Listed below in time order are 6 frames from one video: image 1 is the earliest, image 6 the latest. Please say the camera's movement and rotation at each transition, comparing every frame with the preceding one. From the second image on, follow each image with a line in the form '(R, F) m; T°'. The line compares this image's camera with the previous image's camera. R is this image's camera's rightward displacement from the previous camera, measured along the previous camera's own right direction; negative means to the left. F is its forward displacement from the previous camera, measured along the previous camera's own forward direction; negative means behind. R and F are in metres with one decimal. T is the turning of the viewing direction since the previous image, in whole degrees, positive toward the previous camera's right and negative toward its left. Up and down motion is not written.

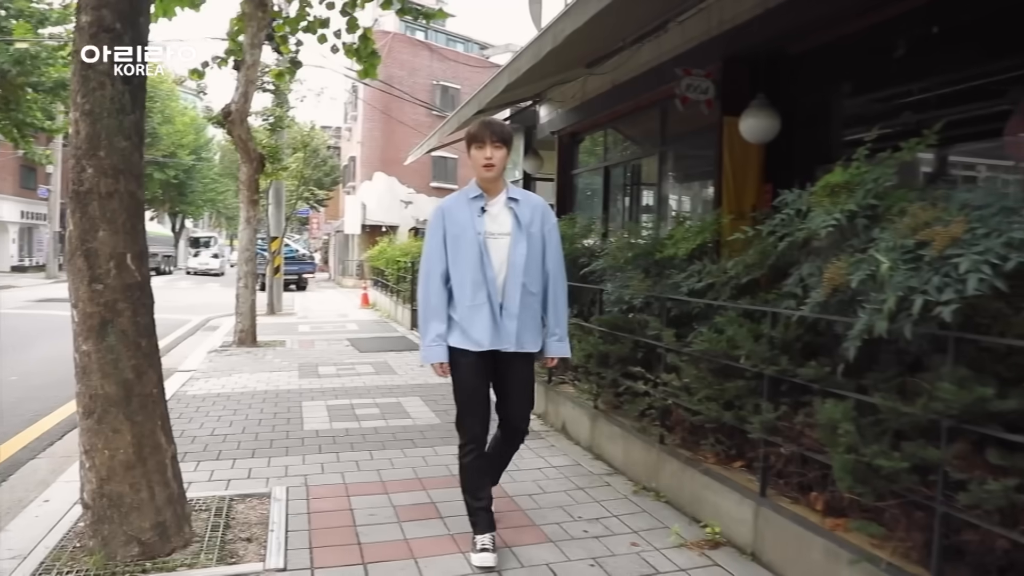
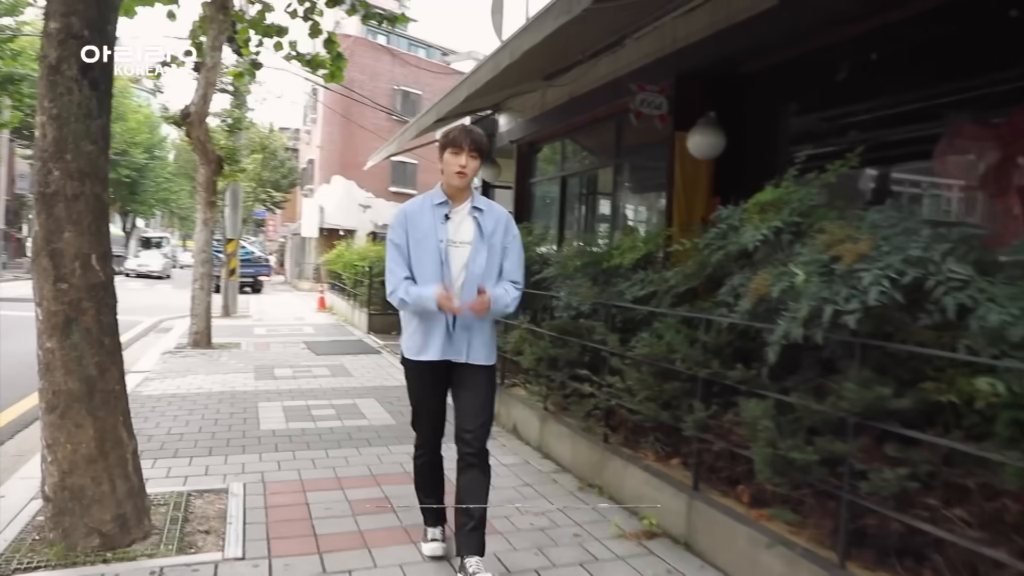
(0.0, -0.2) m; +3°
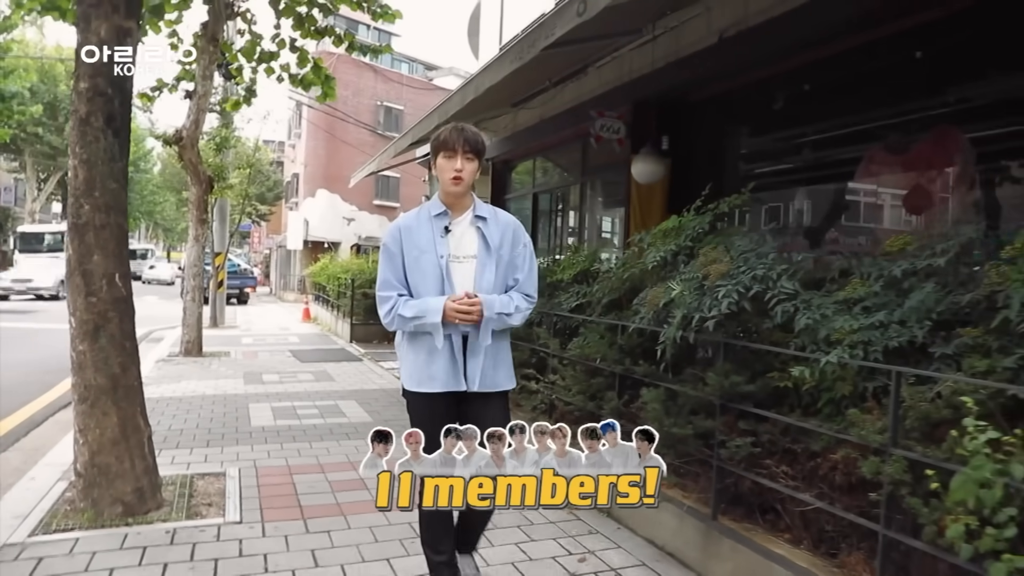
(+0.2, -0.7) m; +1°
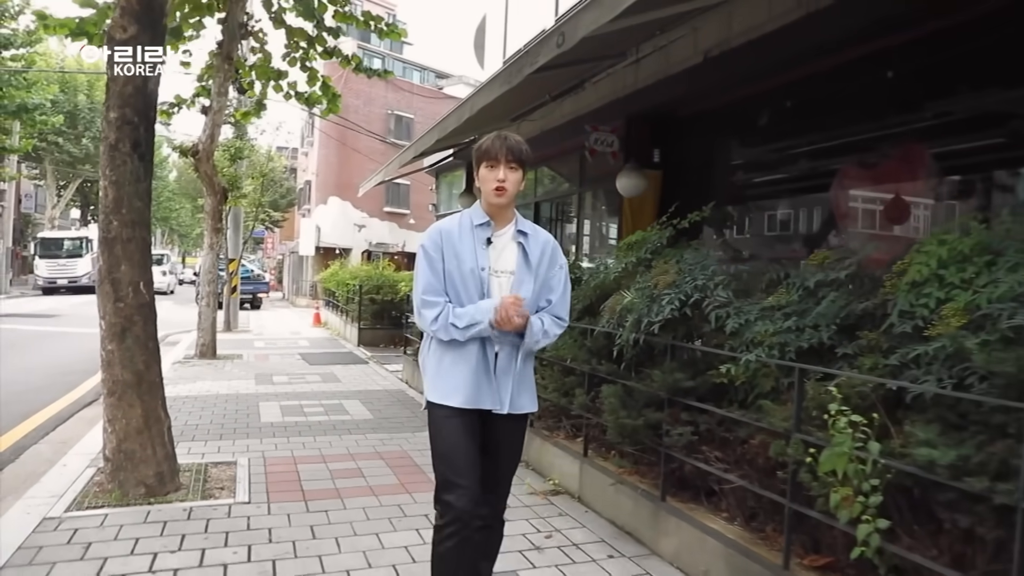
(+0.2, -0.4) m; -1°
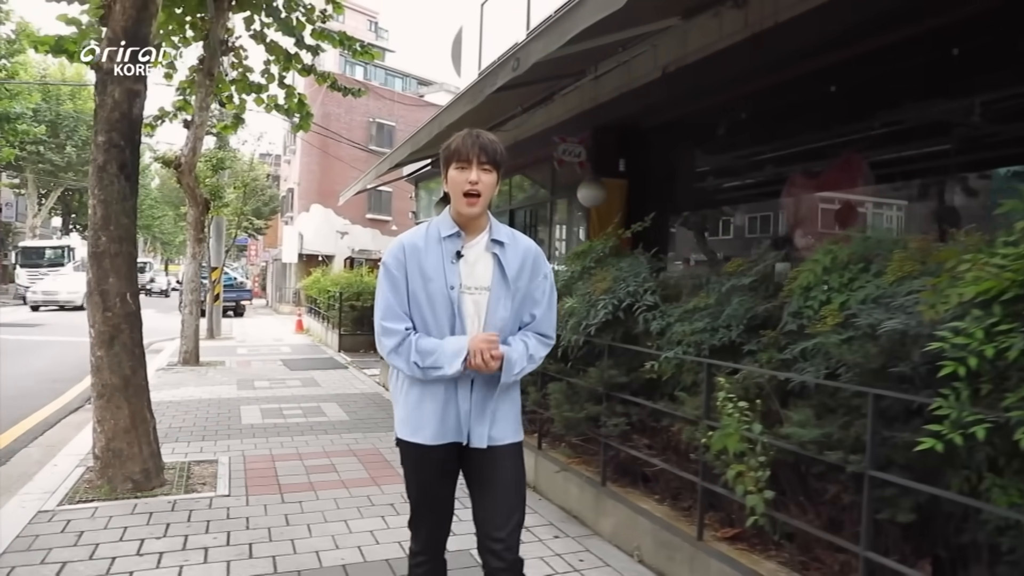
(+0.2, -0.4) m; +1°
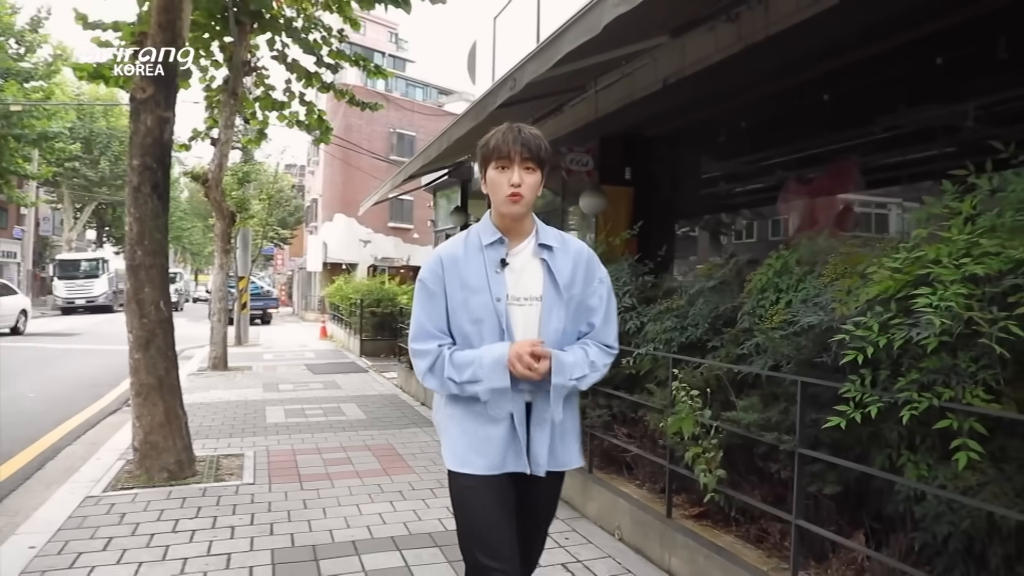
(+0.2, -0.4) m; -2°
